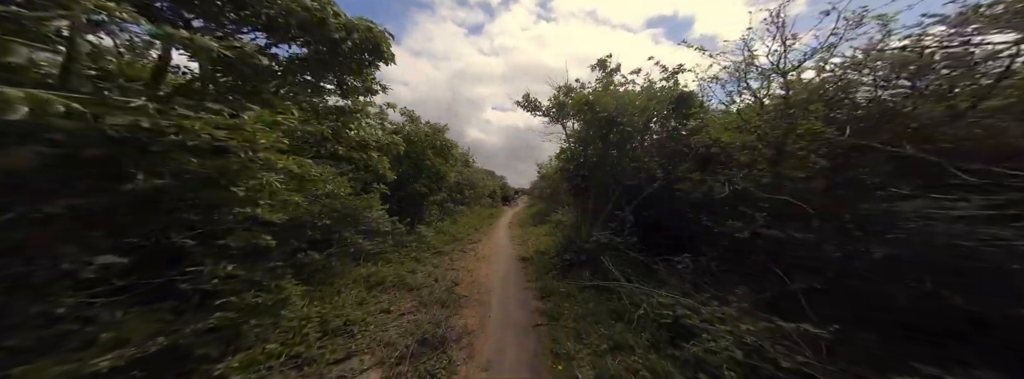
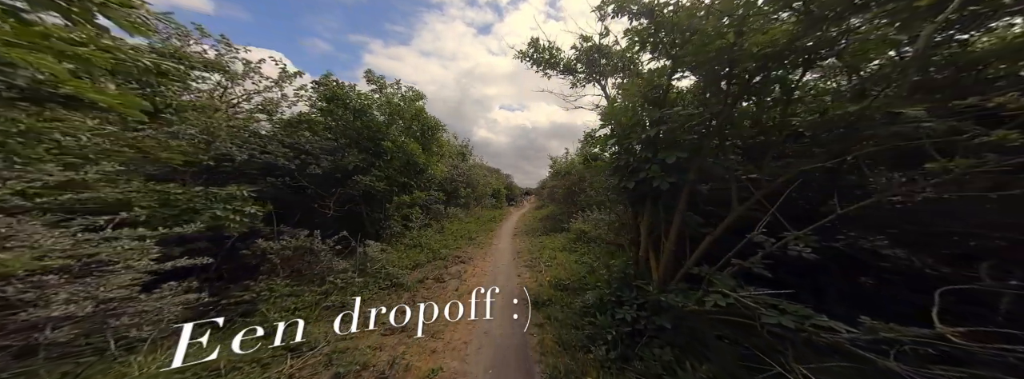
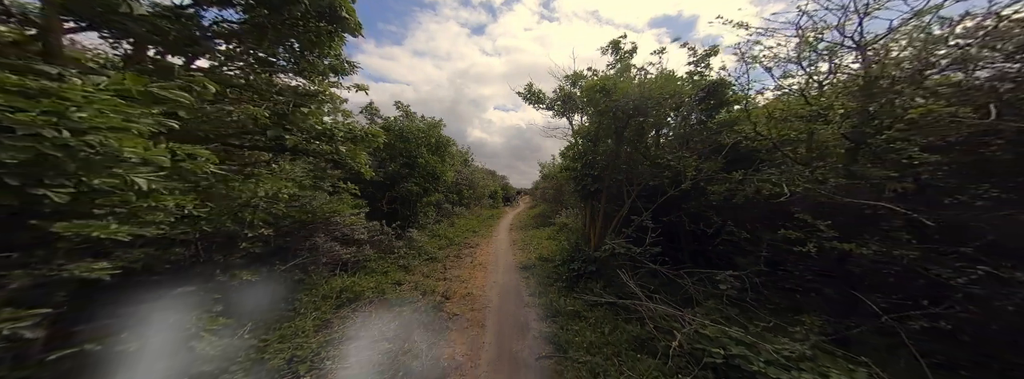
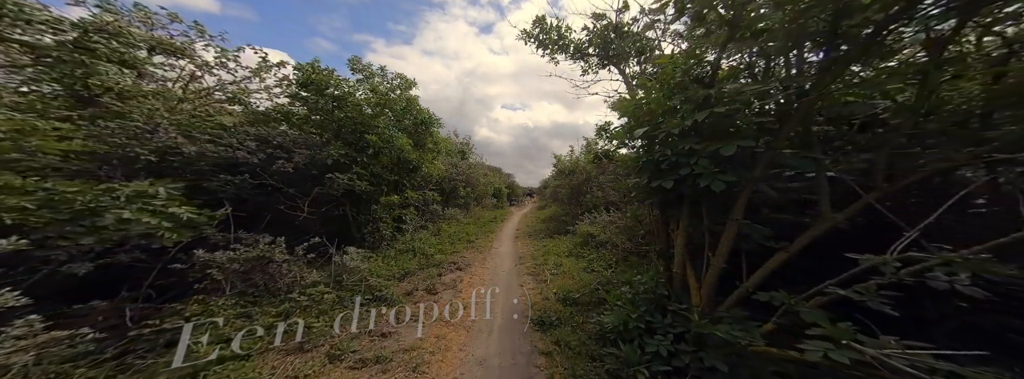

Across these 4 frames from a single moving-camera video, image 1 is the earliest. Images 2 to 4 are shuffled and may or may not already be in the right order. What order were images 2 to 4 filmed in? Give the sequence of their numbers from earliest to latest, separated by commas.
3, 2, 4
